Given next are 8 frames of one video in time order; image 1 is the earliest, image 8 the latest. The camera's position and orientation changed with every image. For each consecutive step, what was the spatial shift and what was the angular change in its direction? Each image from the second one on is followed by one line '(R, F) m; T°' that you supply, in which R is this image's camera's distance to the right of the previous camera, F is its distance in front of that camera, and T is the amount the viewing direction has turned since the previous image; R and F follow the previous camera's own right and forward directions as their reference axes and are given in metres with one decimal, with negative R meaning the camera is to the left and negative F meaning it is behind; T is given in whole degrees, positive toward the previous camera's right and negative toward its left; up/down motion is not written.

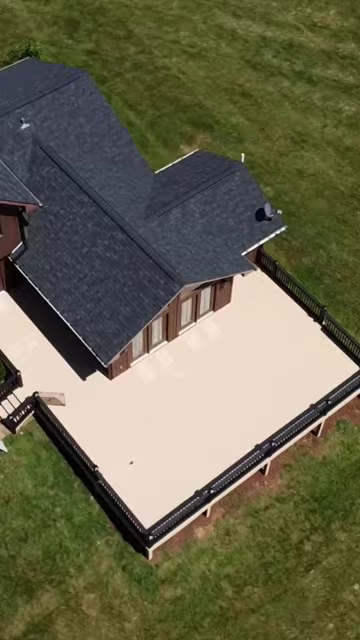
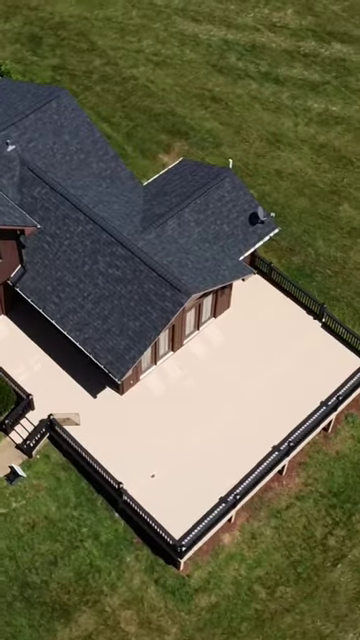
(-2.3, -0.1) m; +3°
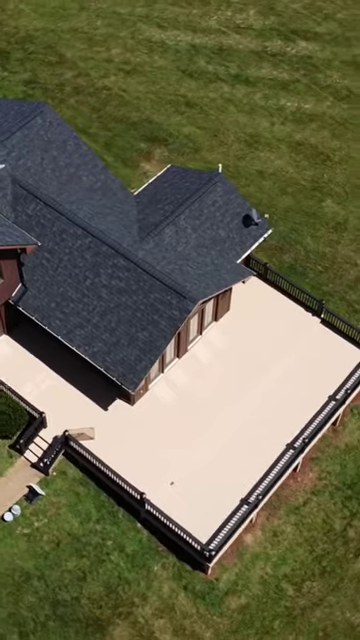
(-2.1, -0.2) m; +3°
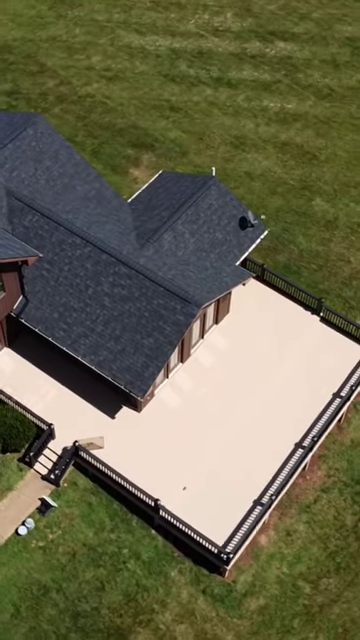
(-1.3, 0.0) m; +2°
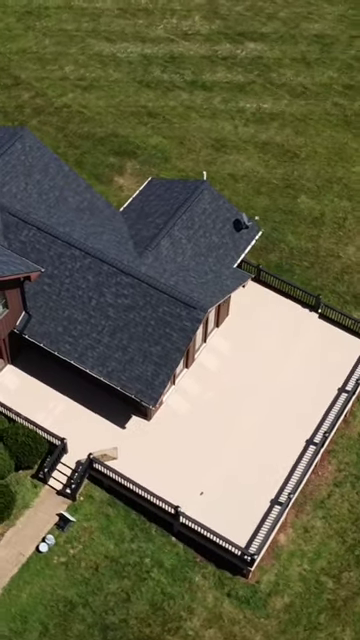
(-1.8, 0.0) m; +3°
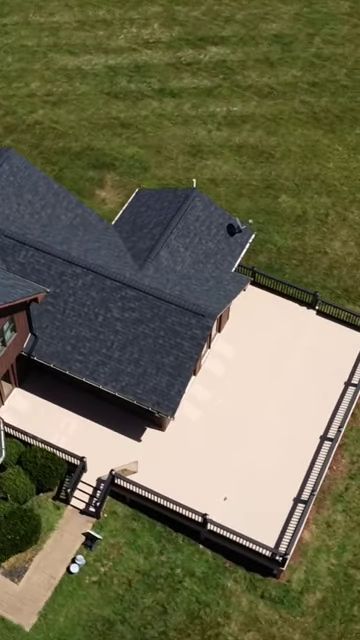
(-2.4, -0.1) m; +4°
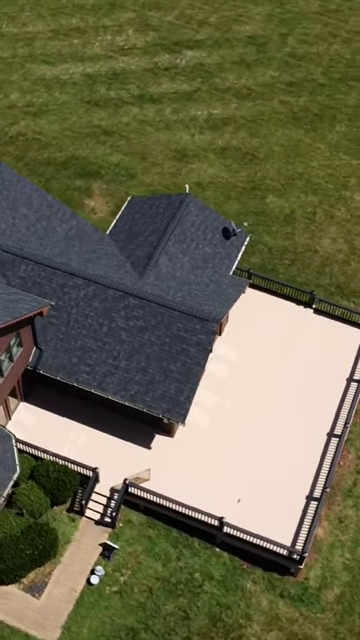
(-1.5, -0.2) m; +2°
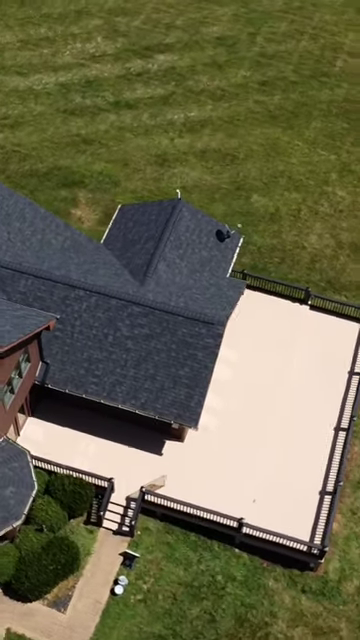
(-1.8, -0.1) m; +3°
